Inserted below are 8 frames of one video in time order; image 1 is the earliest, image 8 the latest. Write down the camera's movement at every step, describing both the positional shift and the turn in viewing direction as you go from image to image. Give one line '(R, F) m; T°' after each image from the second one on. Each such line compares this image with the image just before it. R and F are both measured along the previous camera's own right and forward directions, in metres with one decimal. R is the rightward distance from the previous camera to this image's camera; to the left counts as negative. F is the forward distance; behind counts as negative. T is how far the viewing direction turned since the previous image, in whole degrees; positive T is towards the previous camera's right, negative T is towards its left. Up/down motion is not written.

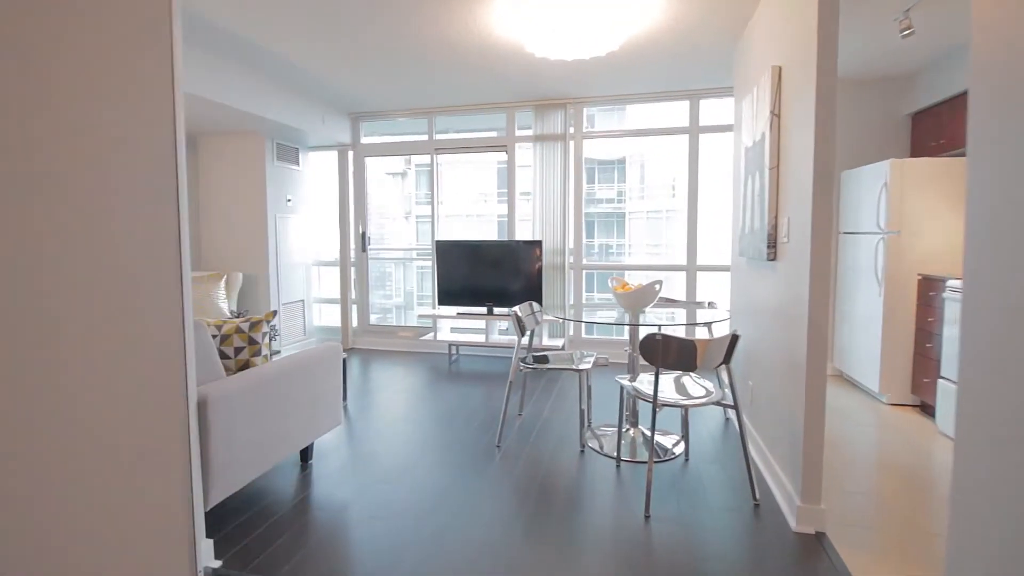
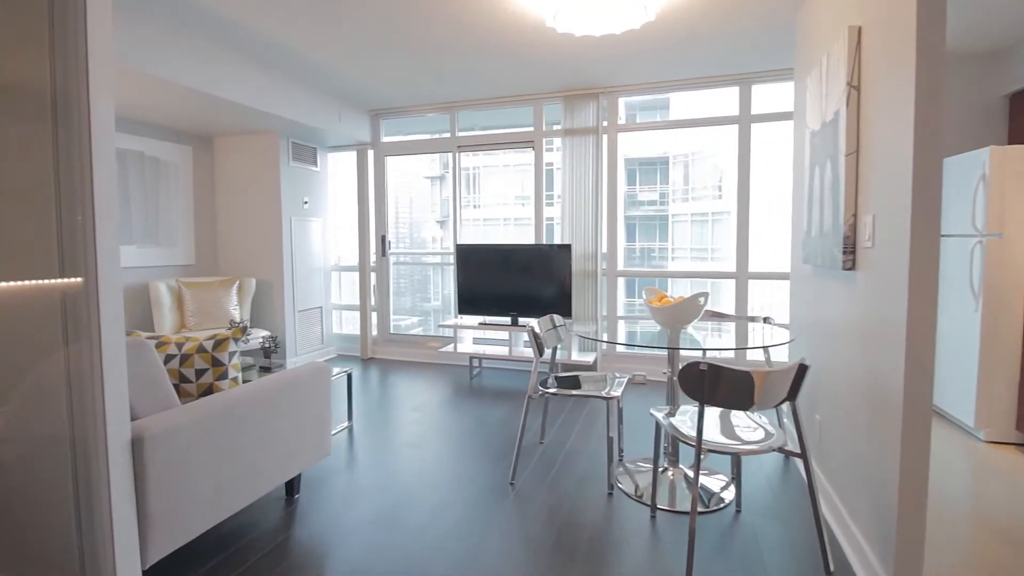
(+0.1, +0.4) m; -5°
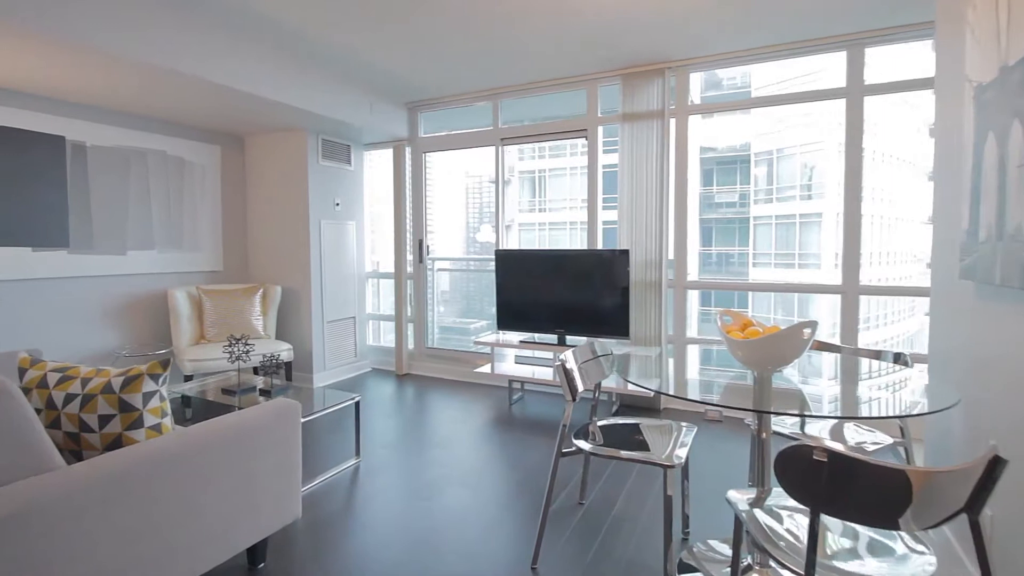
(+0.2, +0.6) m; -8°
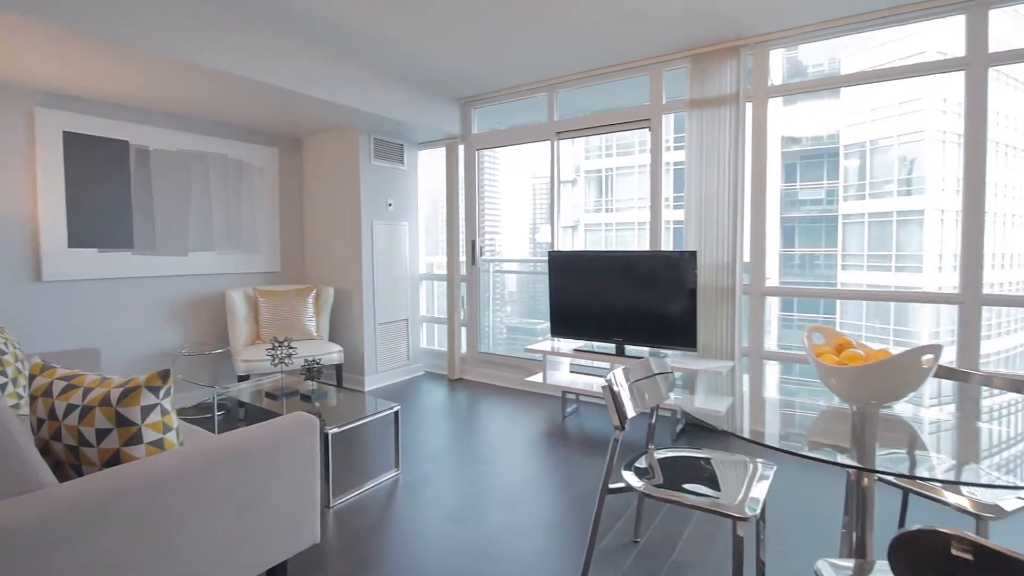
(+0.1, +0.2) m; -7°
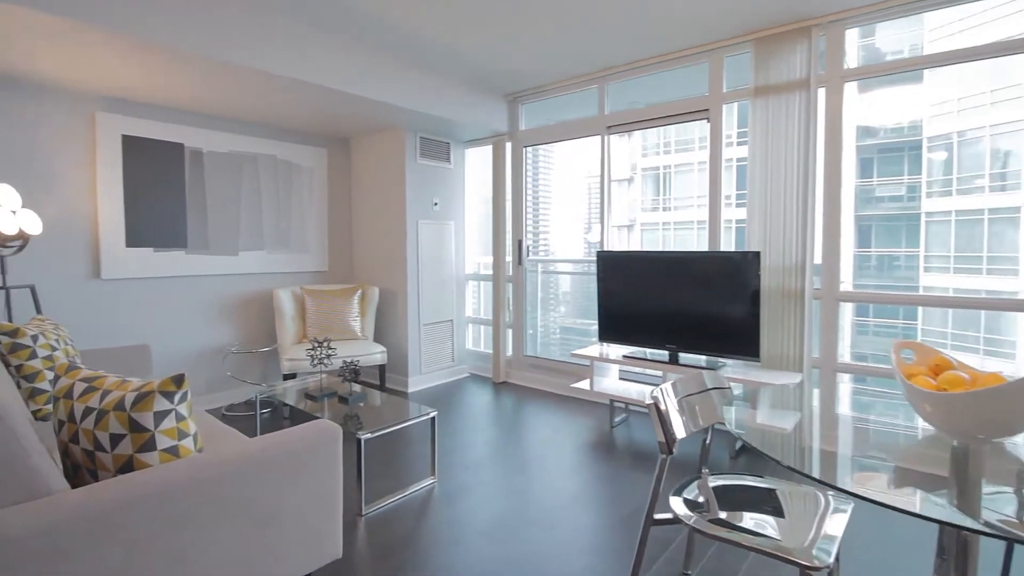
(+0.1, +0.2) m; -6°
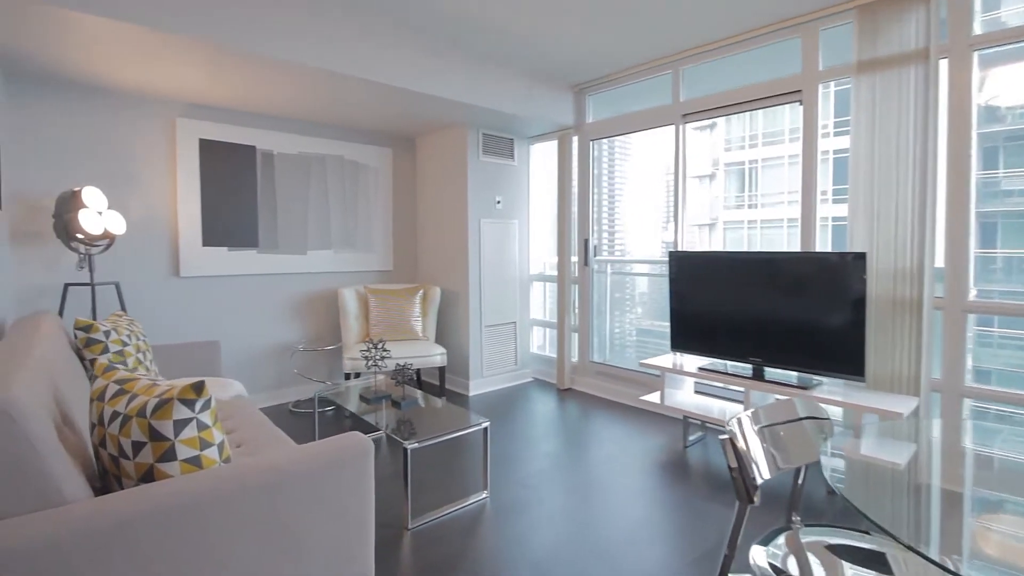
(+0.1, +0.2) m; -8°
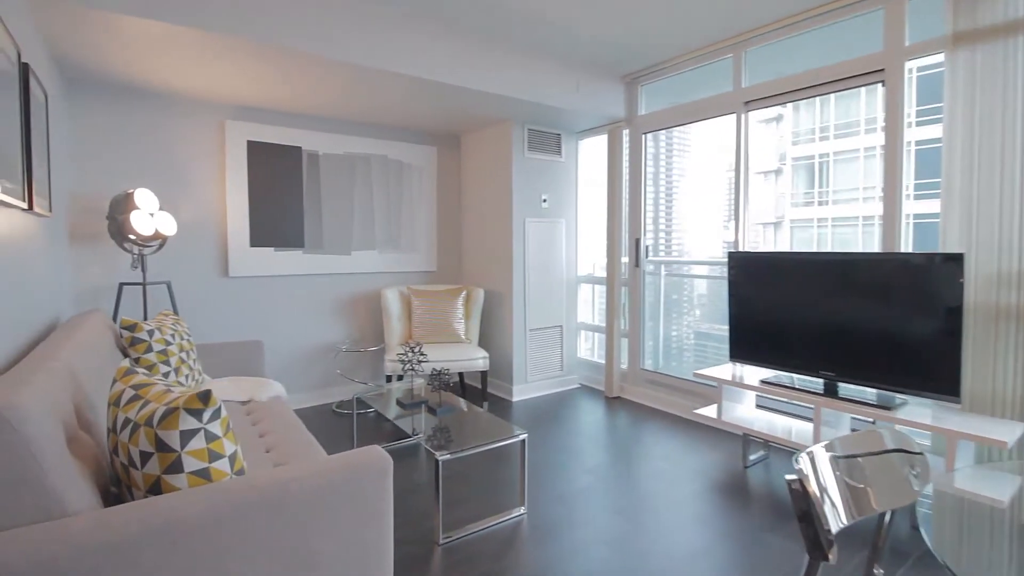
(+0.1, +0.2) m; -6°
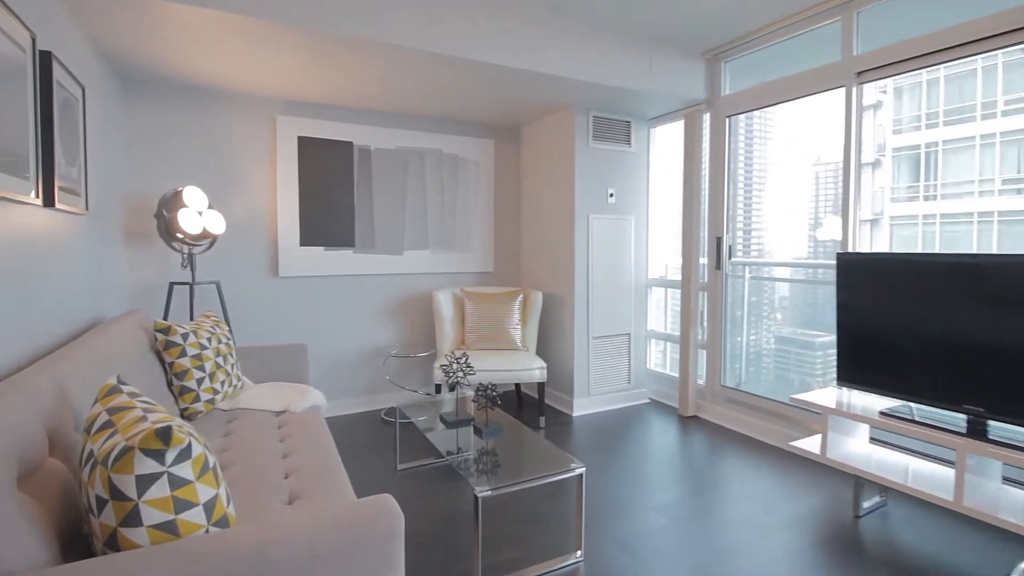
(0.0, +0.3) m; -8°
